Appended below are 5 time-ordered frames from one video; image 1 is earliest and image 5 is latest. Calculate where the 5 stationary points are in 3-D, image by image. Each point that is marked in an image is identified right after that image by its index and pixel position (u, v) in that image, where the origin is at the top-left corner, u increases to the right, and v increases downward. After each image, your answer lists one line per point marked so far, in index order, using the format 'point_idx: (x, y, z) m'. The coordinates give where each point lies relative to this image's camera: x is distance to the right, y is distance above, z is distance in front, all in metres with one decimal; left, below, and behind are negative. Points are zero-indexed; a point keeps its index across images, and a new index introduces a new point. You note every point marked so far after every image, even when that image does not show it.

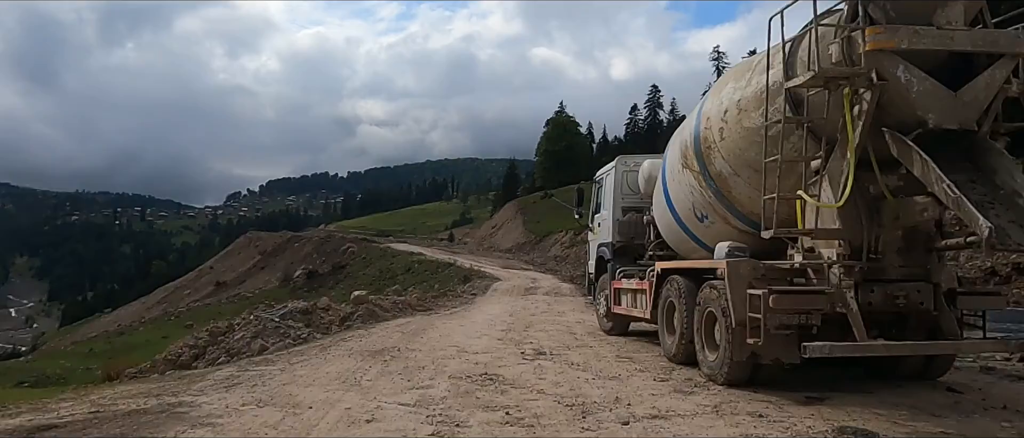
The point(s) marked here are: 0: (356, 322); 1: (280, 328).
0: (-3.2, -2.1, +15.7) m
1: (-4.3, -2.0, +14.5) m
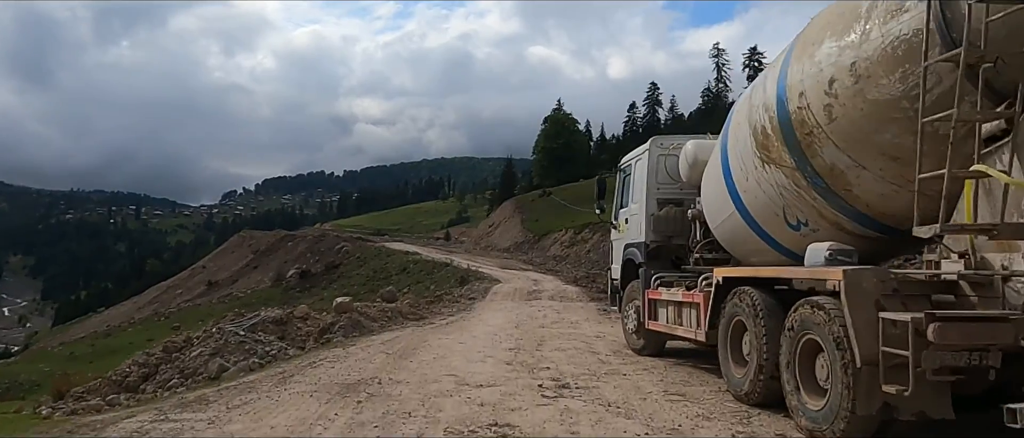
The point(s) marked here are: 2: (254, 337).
0: (-3.1, -2.0, +13.5) m
1: (-4.2, -2.0, +12.2) m
2: (-4.3, -2.0, +12.8) m
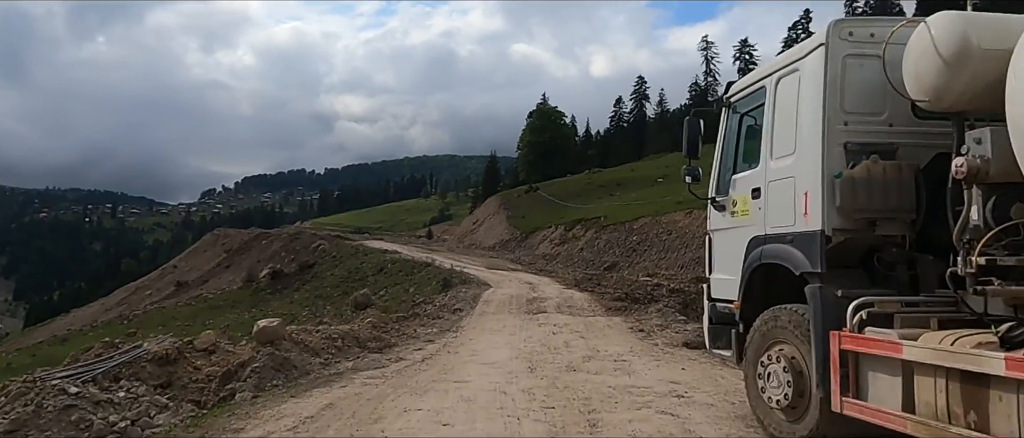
0: (-2.9, -1.8, +8.4) m
1: (-4.0, -1.8, +7.2) m
2: (-4.1, -1.8, +7.7) m
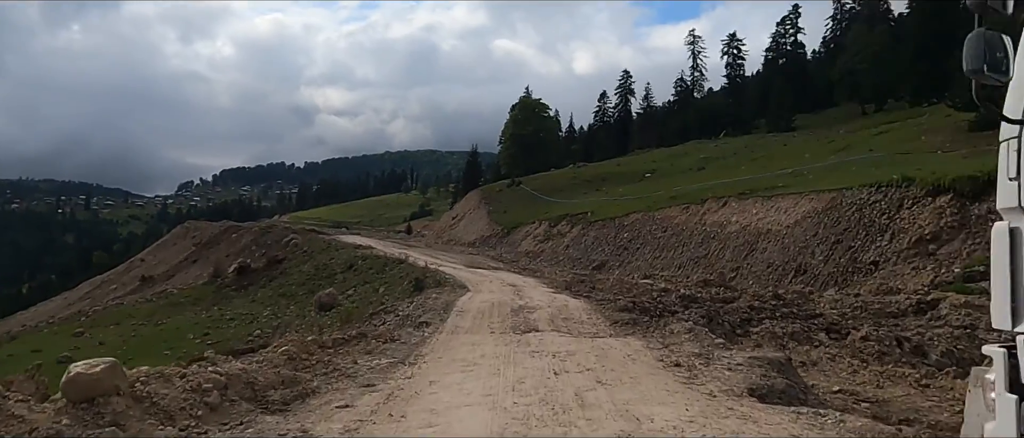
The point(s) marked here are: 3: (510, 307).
0: (-3.0, -1.6, +4.3) m
1: (-4.1, -1.6, +3.0) m
2: (-4.2, -1.6, +3.6) m
3: (-0.1, -2.0, +17.7) m
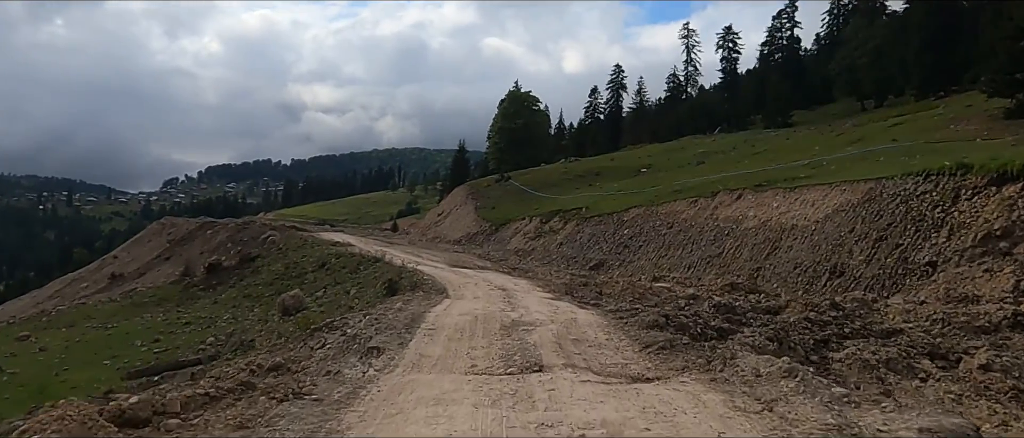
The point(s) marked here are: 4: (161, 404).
0: (-3.0, -1.3, -0.3) m
1: (-4.1, -1.3, -1.6) m
2: (-4.1, -1.3, -1.1) m
3: (-0.3, -1.8, +13.1) m
4: (-2.8, -1.5, +6.6) m
